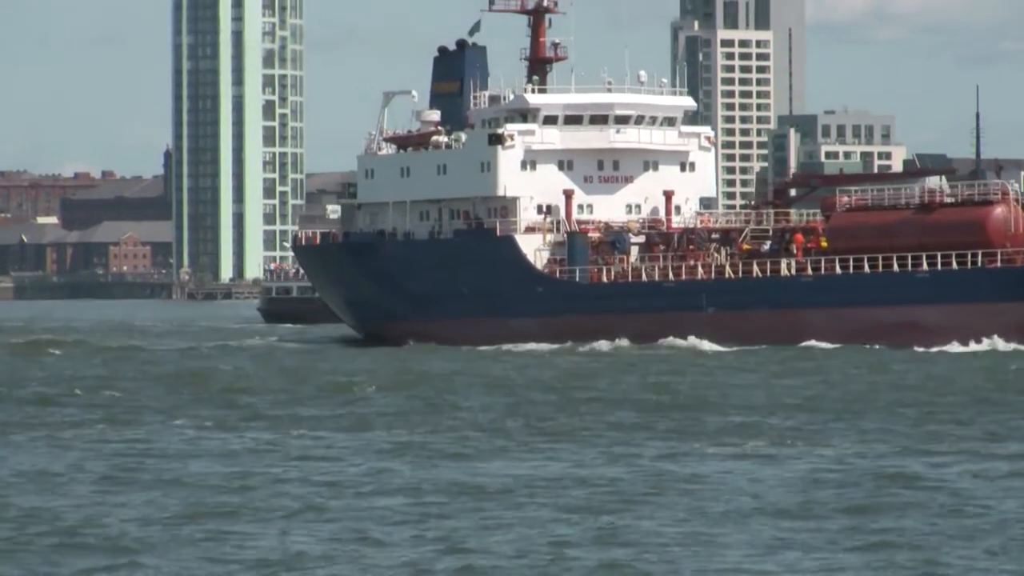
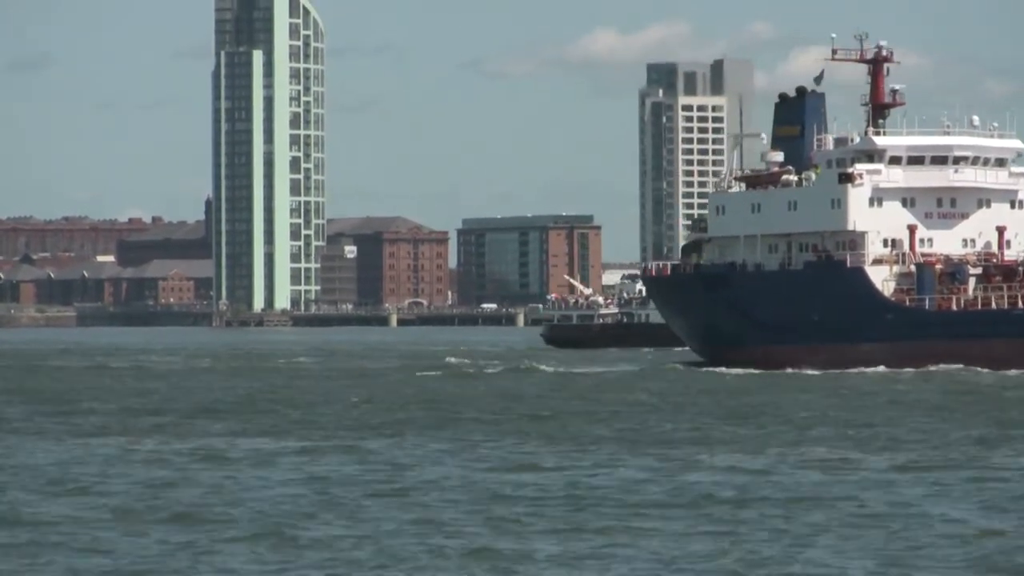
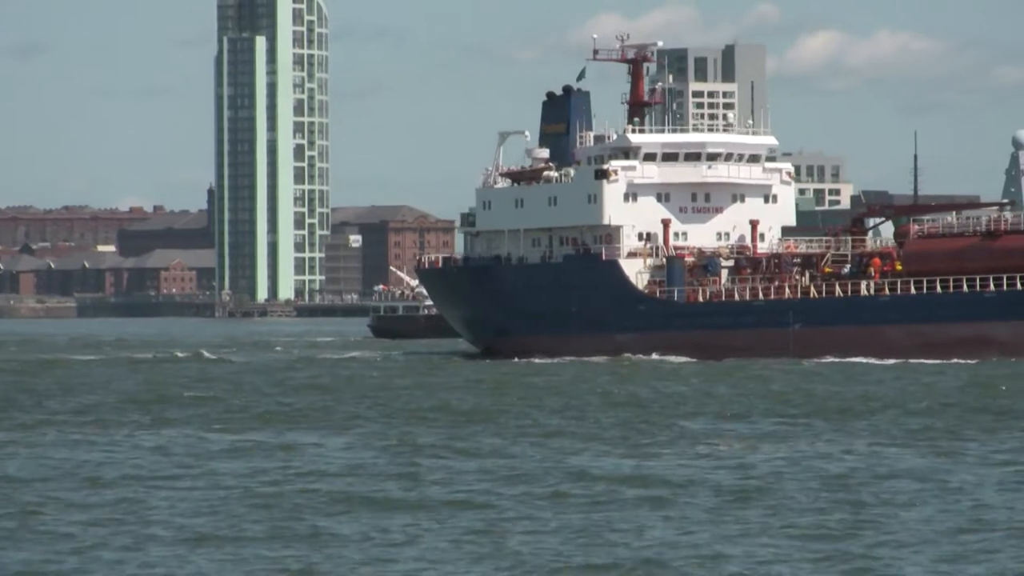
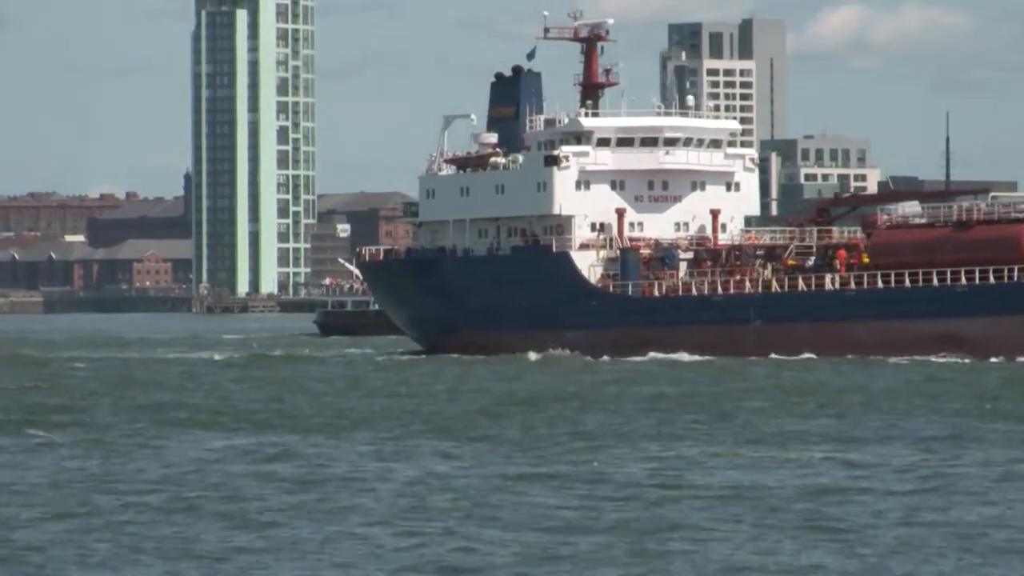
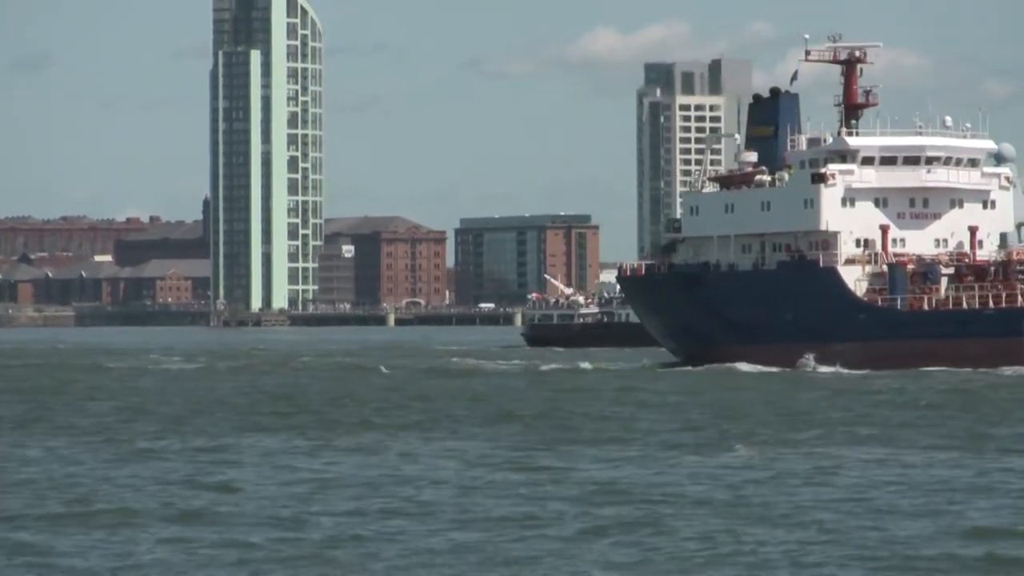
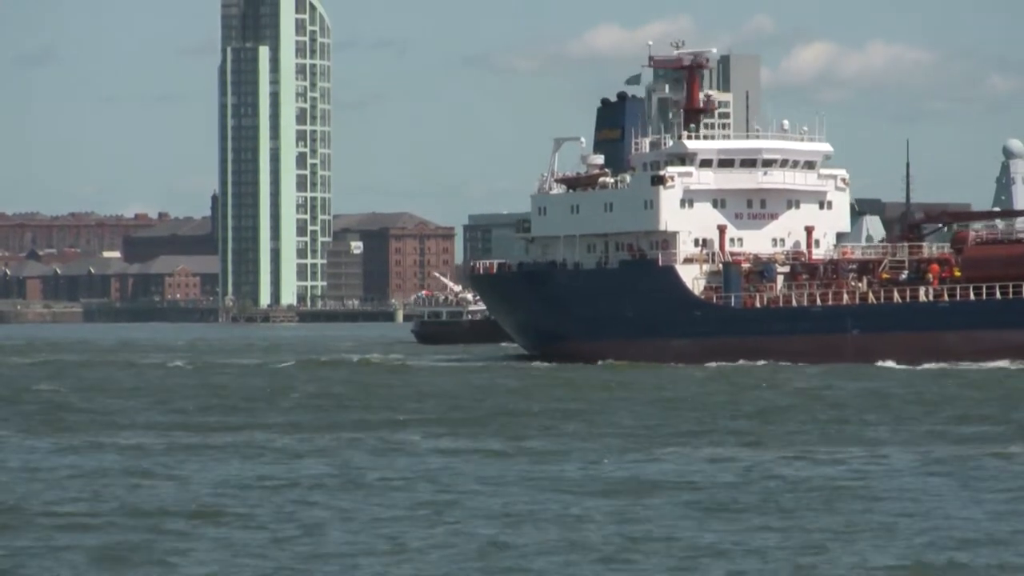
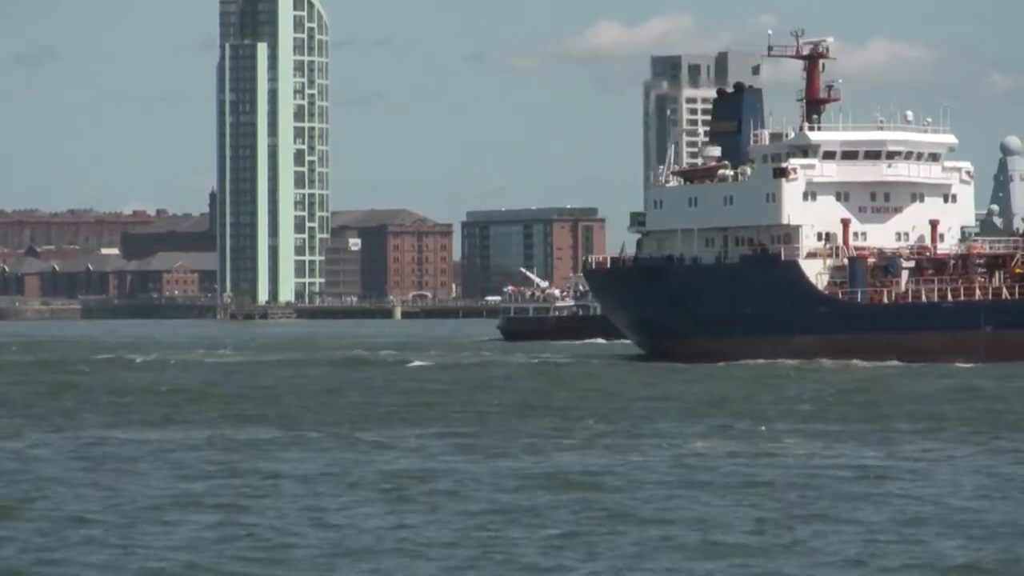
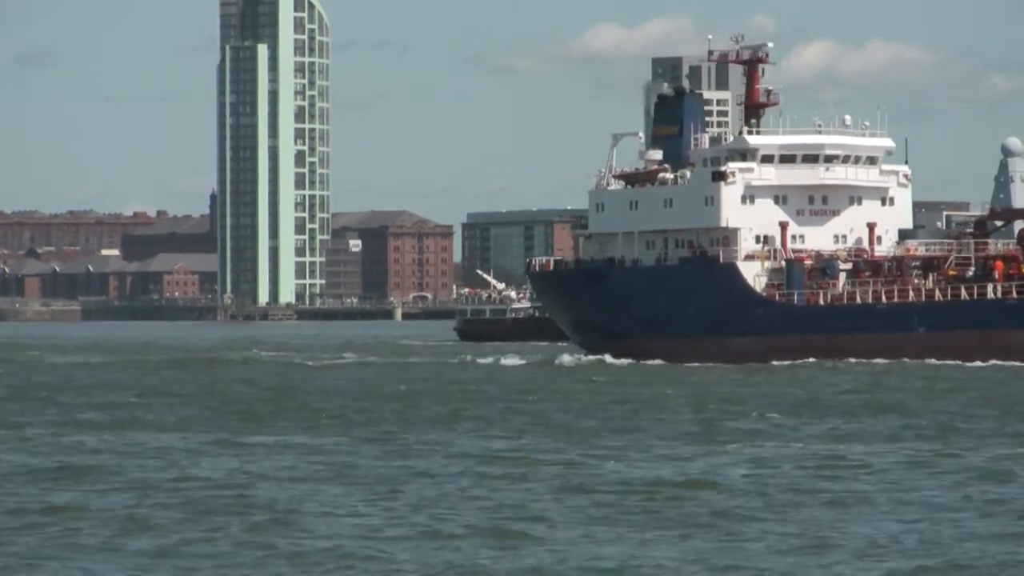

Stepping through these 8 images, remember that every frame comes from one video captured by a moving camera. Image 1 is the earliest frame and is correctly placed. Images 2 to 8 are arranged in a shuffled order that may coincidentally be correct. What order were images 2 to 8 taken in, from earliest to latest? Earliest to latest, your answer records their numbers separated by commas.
4, 3, 6, 8, 7, 5, 2
